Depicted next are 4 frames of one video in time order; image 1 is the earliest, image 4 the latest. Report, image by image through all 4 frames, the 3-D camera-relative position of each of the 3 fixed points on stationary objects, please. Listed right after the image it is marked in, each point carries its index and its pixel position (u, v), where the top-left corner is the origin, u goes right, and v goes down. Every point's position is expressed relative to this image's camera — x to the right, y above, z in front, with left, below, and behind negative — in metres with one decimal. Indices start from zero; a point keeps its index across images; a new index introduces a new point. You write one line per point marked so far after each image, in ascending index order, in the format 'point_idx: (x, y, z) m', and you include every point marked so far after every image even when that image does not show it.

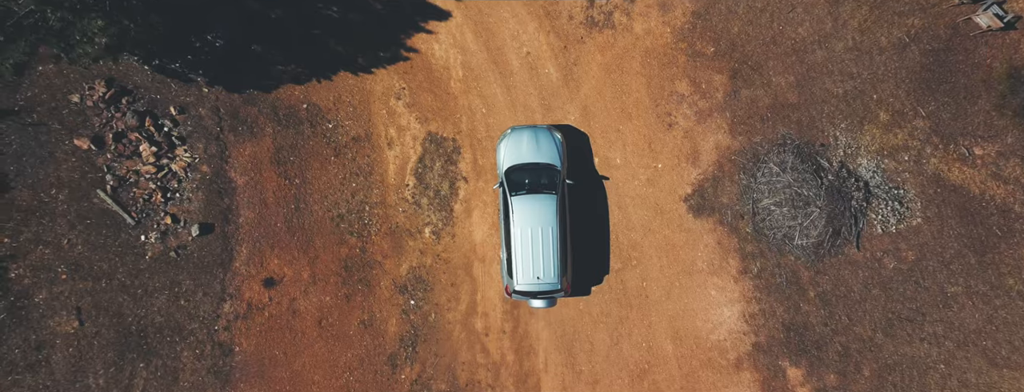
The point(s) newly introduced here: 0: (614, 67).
0: (+3.3, +4.2, +19.4) m
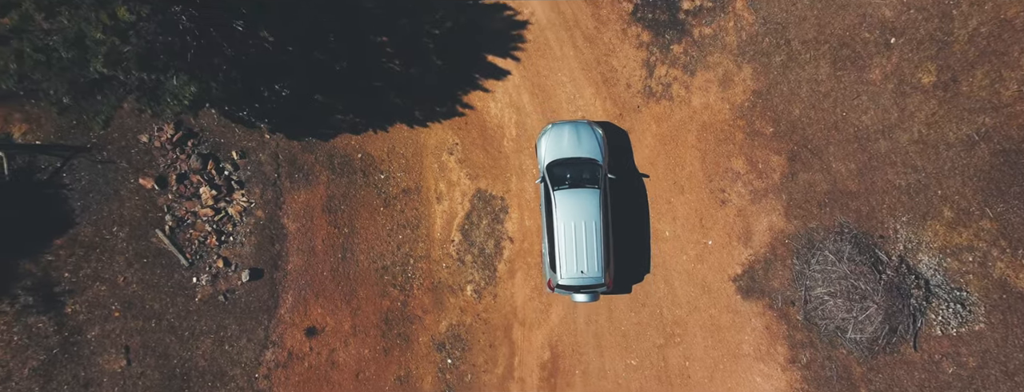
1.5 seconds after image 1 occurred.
0: (+5.0, +1.9, +19.3) m
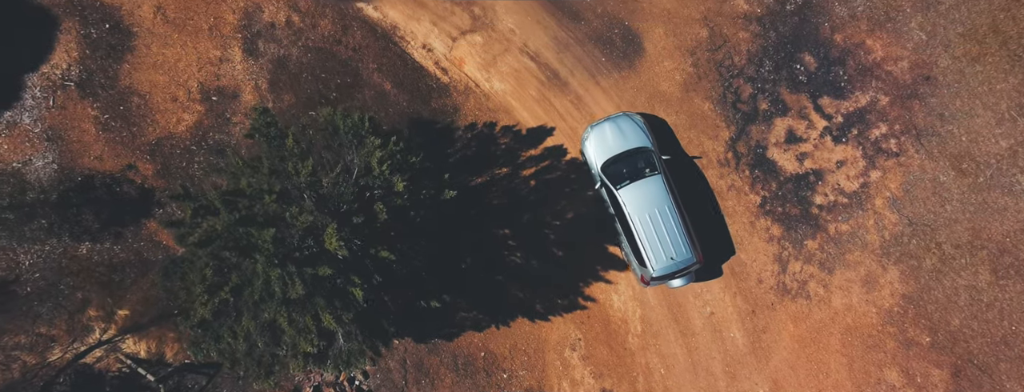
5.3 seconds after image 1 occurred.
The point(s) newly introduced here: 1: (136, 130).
0: (+9.0, -4.4, +18.1) m
1: (-11.5, +2.0, +18.4) m
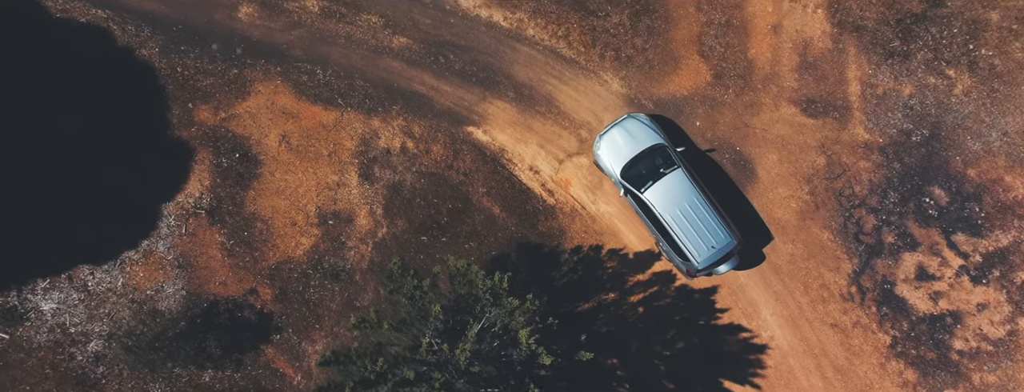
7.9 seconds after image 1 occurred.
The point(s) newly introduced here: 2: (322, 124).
0: (+12.2, -8.5, +16.5) m
1: (-8.0, -1.9, +18.9) m
2: (-6.3, +2.4, +19.9) m
